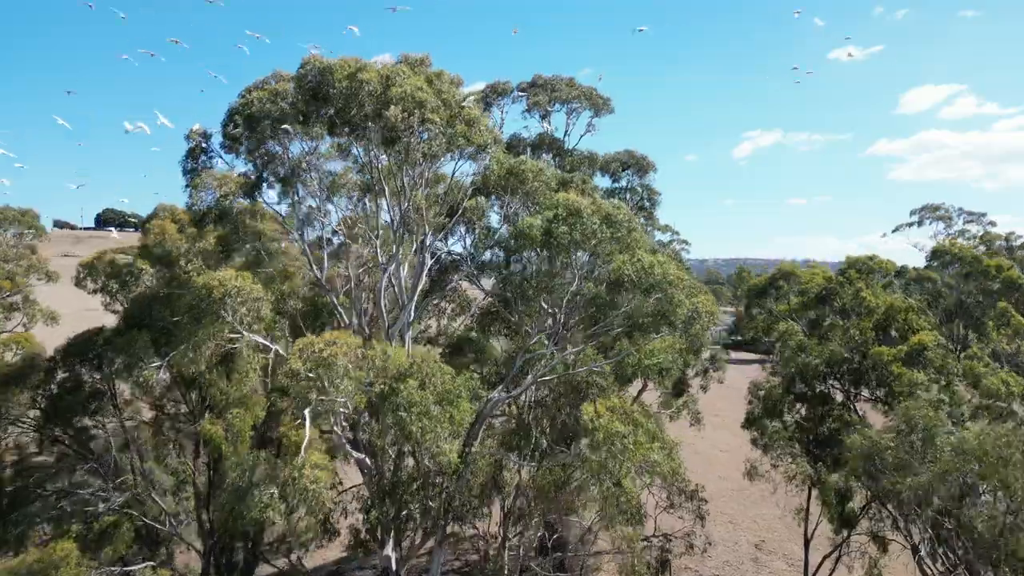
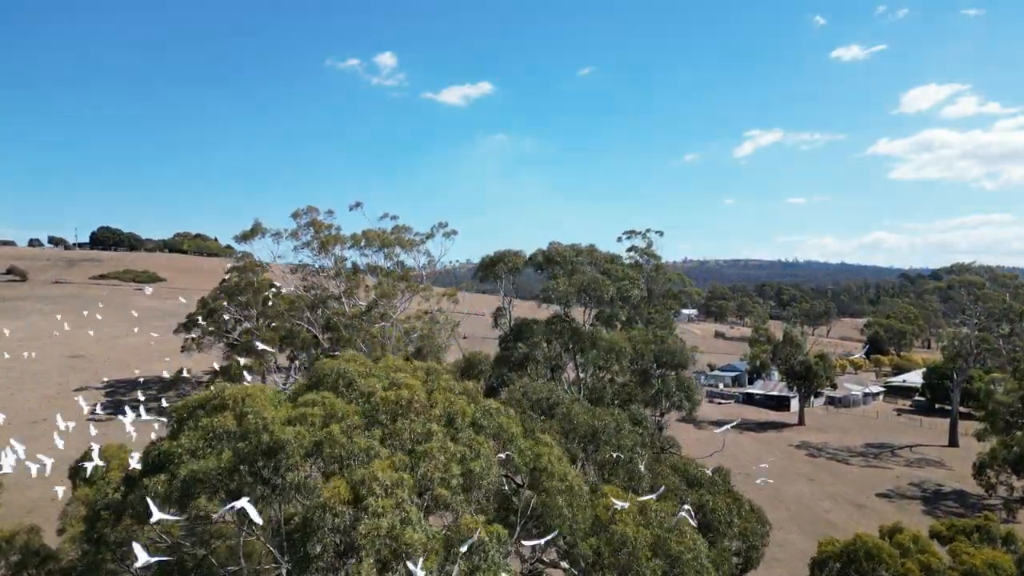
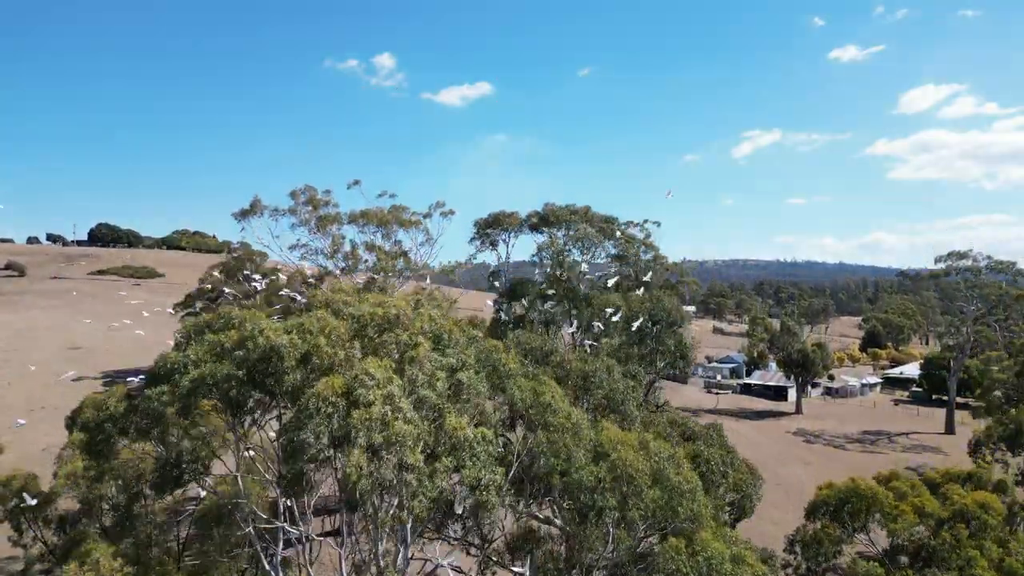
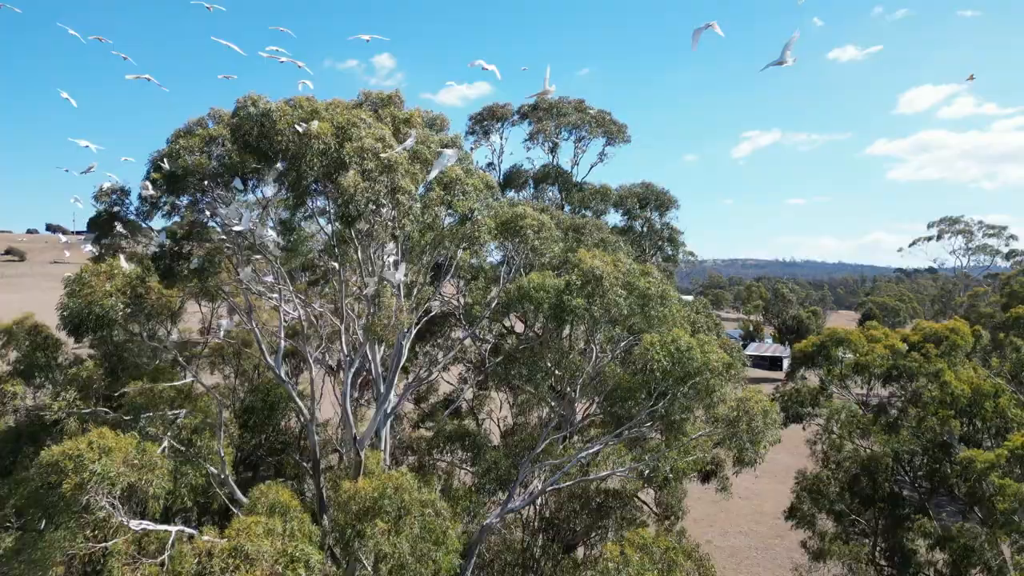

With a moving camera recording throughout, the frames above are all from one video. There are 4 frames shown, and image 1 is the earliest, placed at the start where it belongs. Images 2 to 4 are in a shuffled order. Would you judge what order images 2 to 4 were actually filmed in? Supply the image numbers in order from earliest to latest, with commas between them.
4, 3, 2
